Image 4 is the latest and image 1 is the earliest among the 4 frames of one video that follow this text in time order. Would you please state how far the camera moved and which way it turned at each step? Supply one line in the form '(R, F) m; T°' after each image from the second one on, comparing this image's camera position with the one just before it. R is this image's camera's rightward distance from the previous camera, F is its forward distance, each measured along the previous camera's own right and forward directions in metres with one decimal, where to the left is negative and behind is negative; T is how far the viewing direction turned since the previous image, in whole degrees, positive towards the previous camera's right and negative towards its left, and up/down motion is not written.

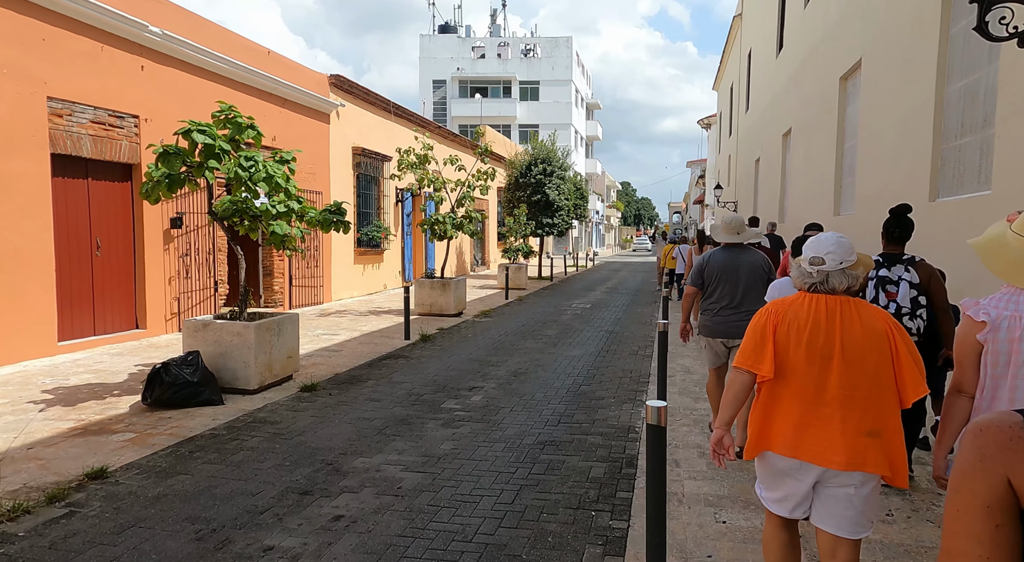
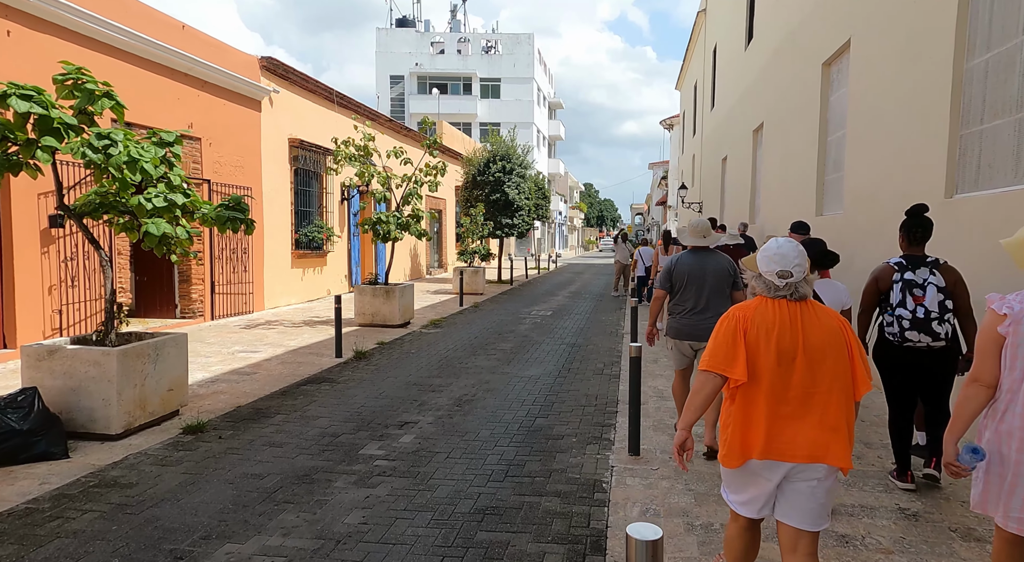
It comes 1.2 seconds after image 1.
(+0.2, +1.2) m; +3°
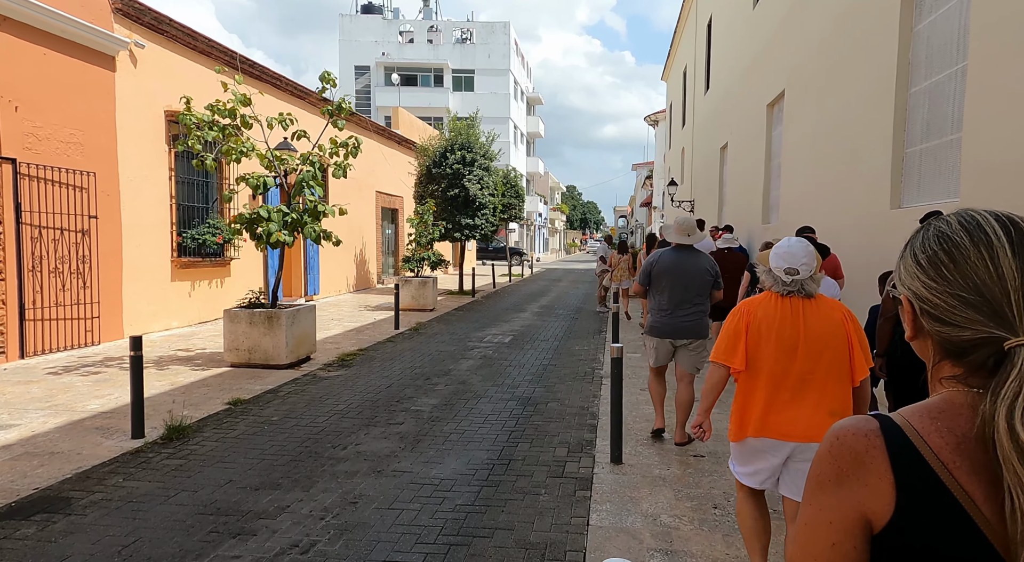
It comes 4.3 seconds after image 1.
(+0.6, +3.3) m; +1°
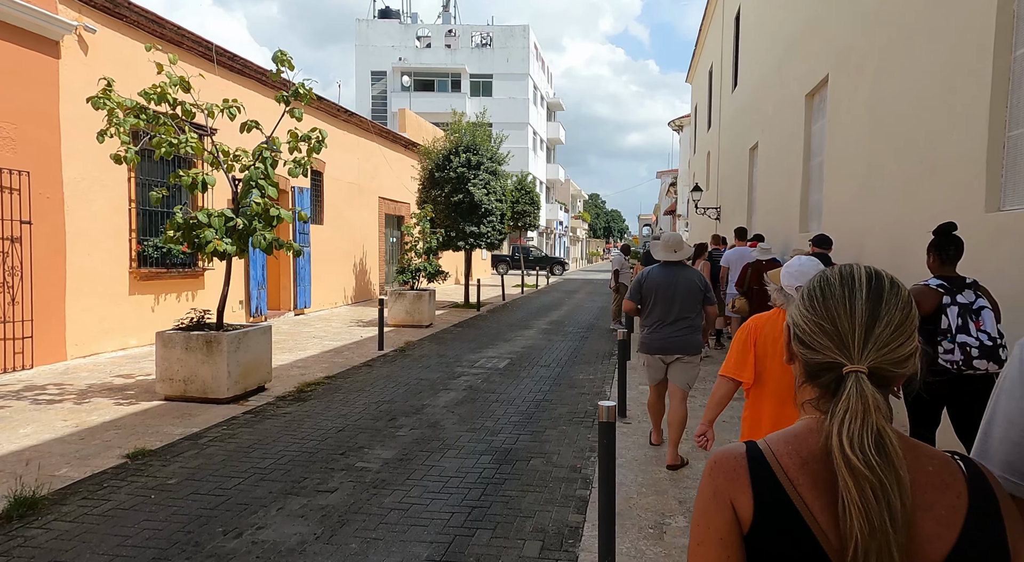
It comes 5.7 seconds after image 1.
(+0.4, +1.4) m; -2°
